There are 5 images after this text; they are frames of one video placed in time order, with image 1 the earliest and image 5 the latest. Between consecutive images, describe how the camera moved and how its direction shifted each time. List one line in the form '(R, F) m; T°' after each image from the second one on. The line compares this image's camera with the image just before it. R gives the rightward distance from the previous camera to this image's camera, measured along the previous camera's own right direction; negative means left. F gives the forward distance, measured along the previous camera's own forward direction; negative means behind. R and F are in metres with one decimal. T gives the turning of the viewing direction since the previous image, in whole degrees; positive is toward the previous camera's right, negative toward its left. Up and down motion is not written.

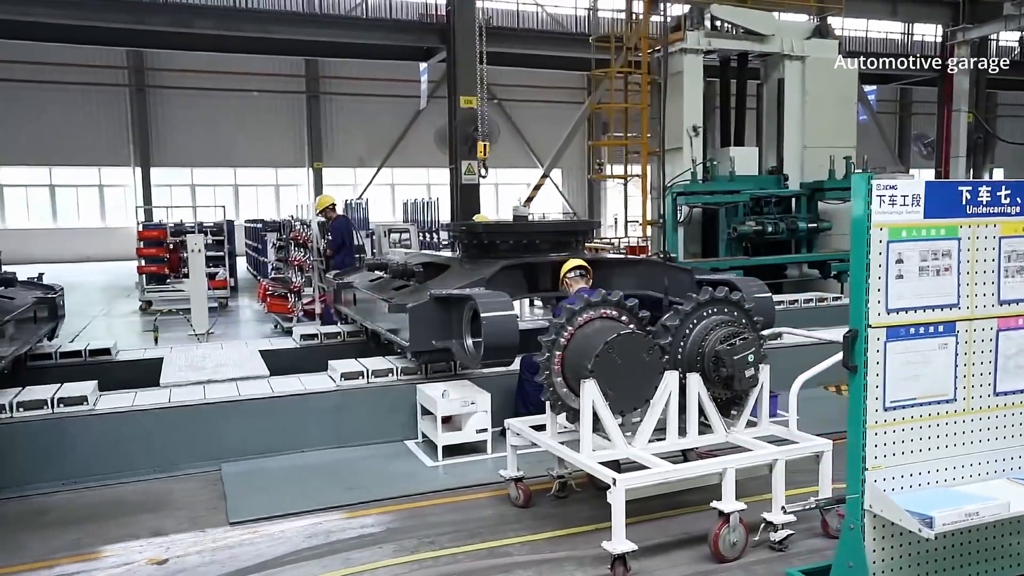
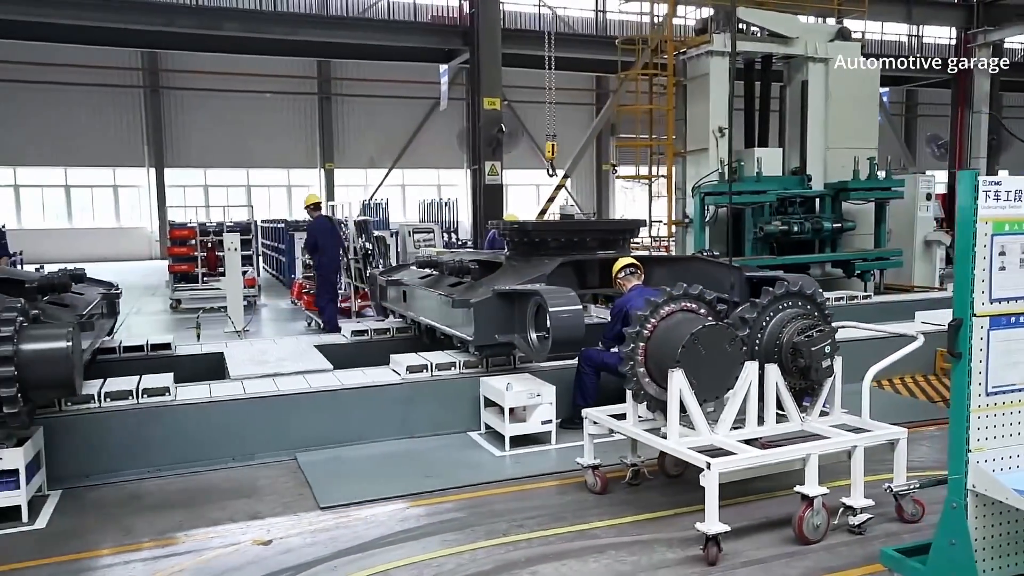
(-0.4, -0.1) m; 0°
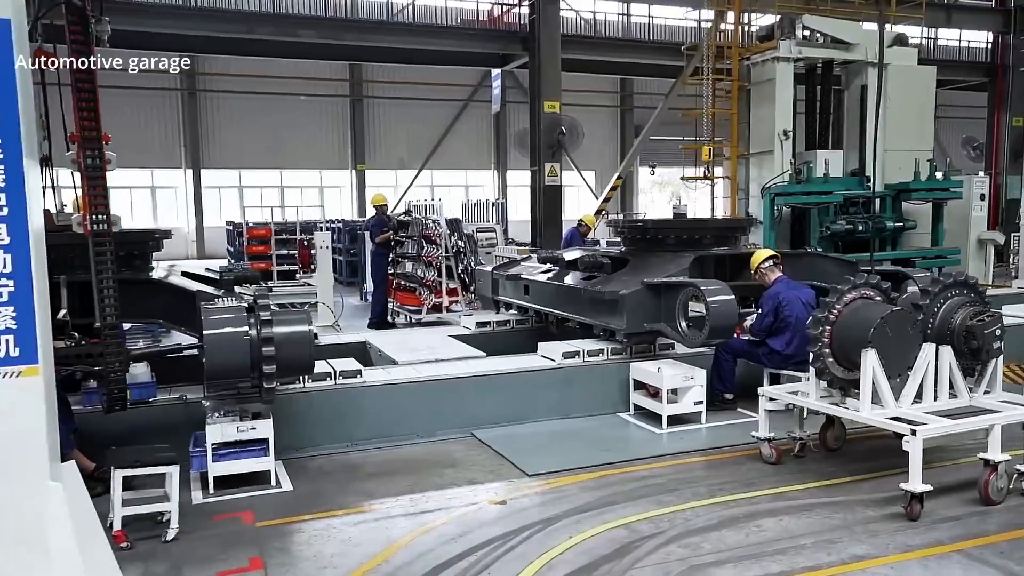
(-1.0, -0.4) m; 0°
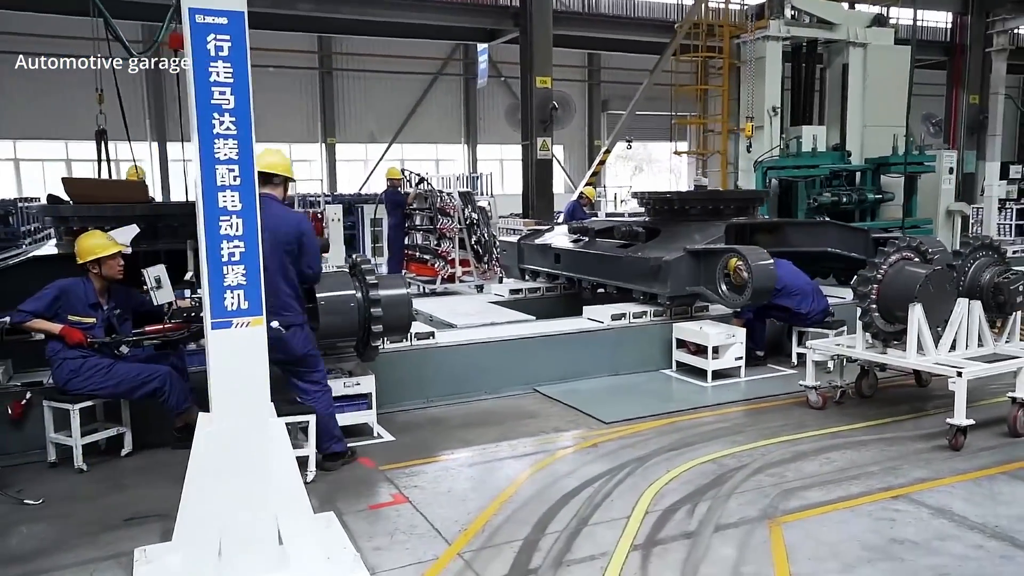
(-0.7, -0.4) m; +3°
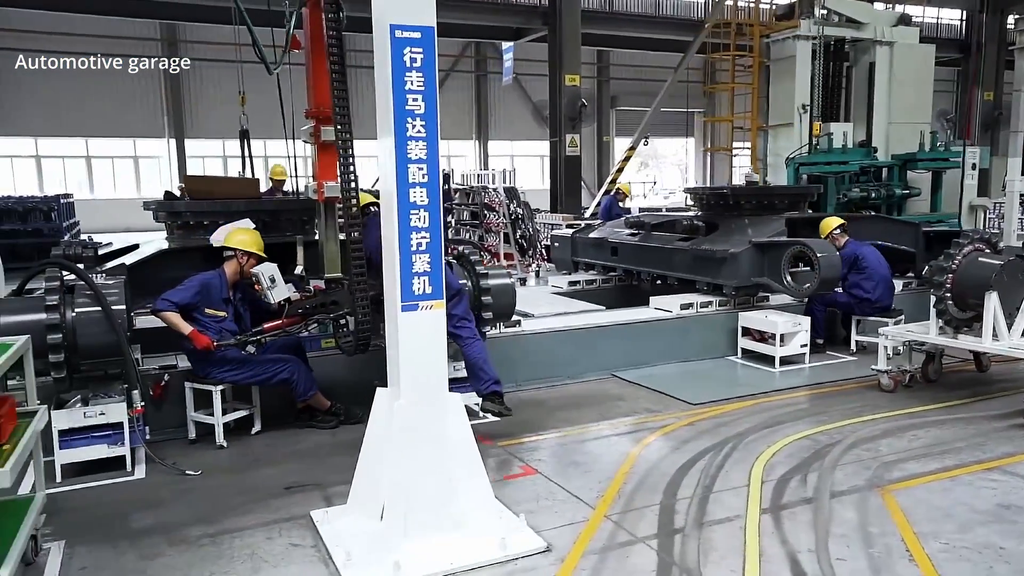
(-0.6, -0.3) m; 0°
